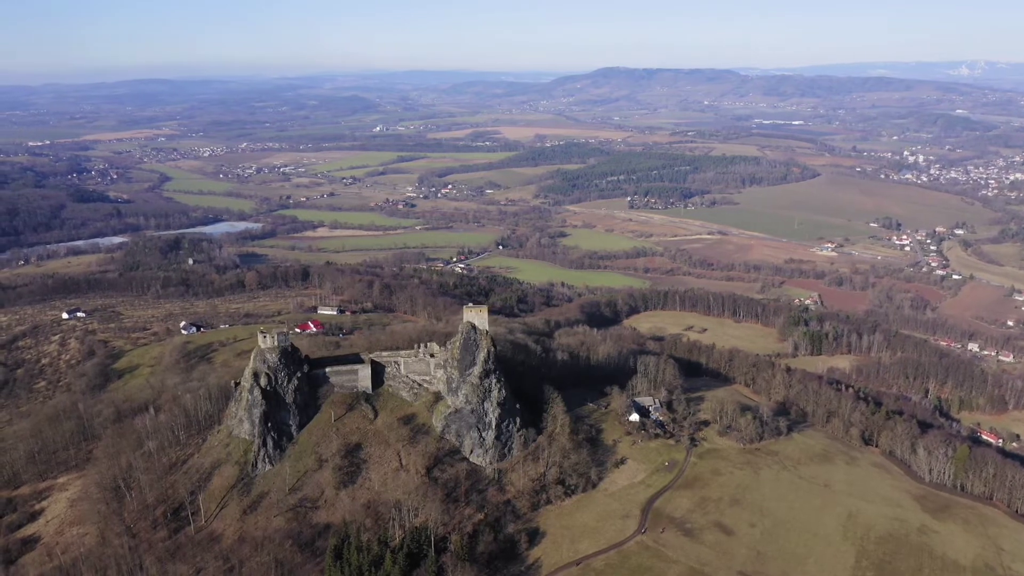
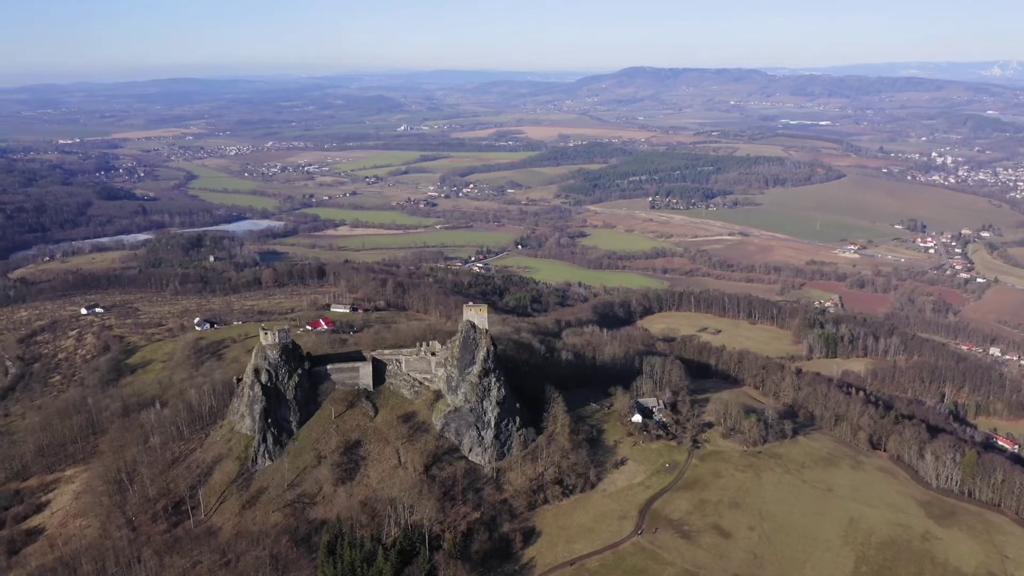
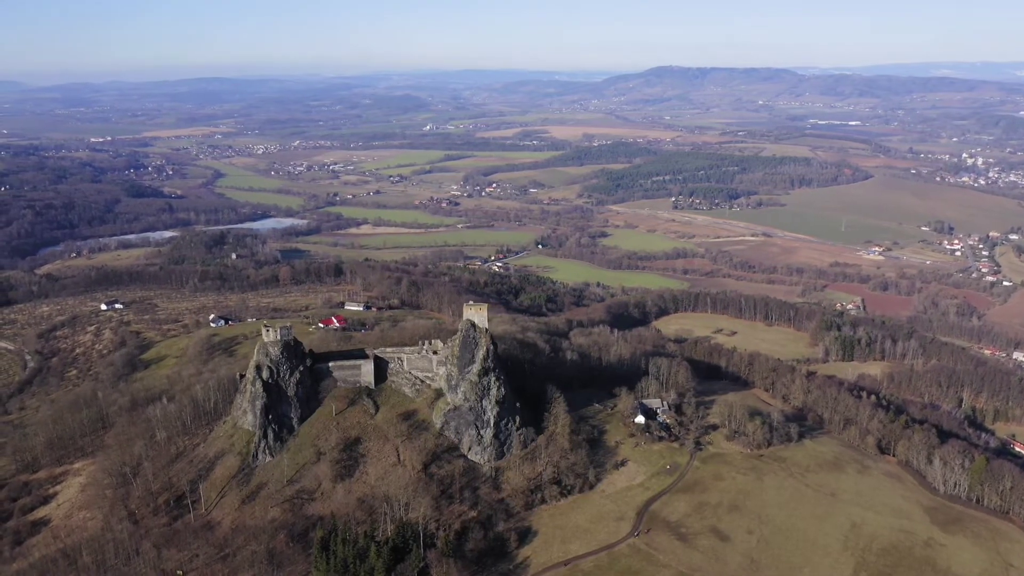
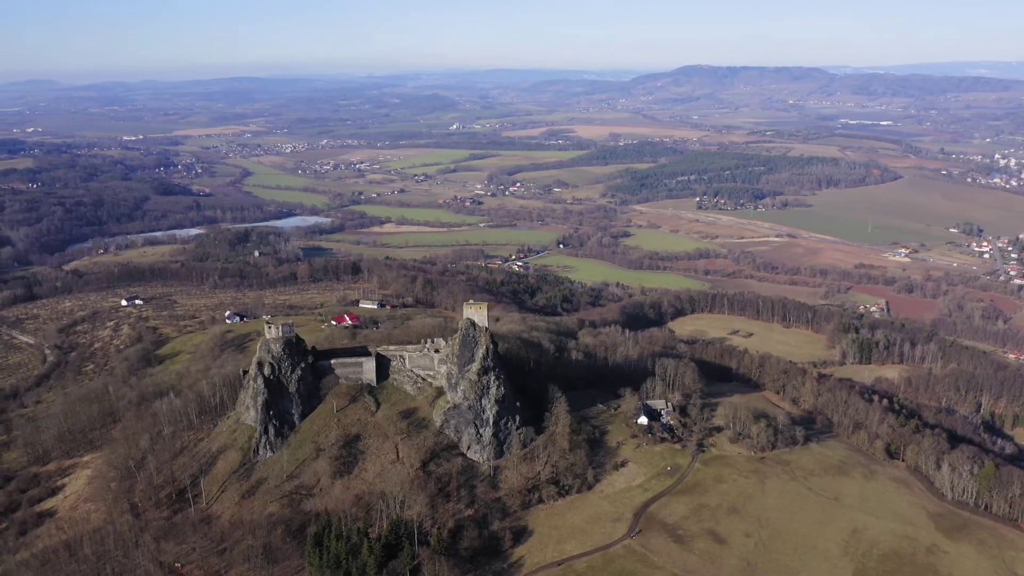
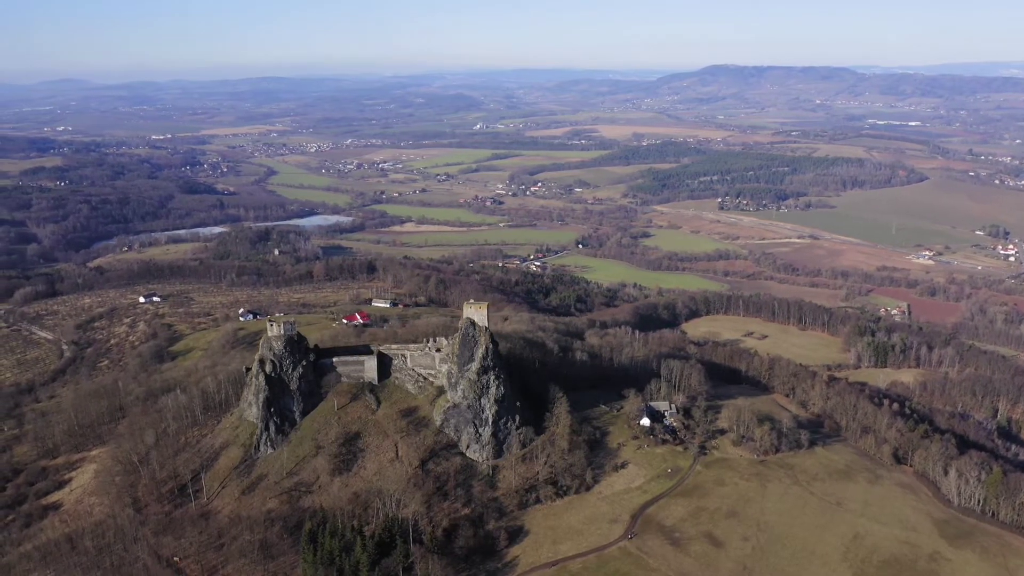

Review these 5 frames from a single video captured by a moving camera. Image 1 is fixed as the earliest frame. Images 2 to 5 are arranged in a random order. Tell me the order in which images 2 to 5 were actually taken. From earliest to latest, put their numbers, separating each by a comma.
2, 3, 4, 5
